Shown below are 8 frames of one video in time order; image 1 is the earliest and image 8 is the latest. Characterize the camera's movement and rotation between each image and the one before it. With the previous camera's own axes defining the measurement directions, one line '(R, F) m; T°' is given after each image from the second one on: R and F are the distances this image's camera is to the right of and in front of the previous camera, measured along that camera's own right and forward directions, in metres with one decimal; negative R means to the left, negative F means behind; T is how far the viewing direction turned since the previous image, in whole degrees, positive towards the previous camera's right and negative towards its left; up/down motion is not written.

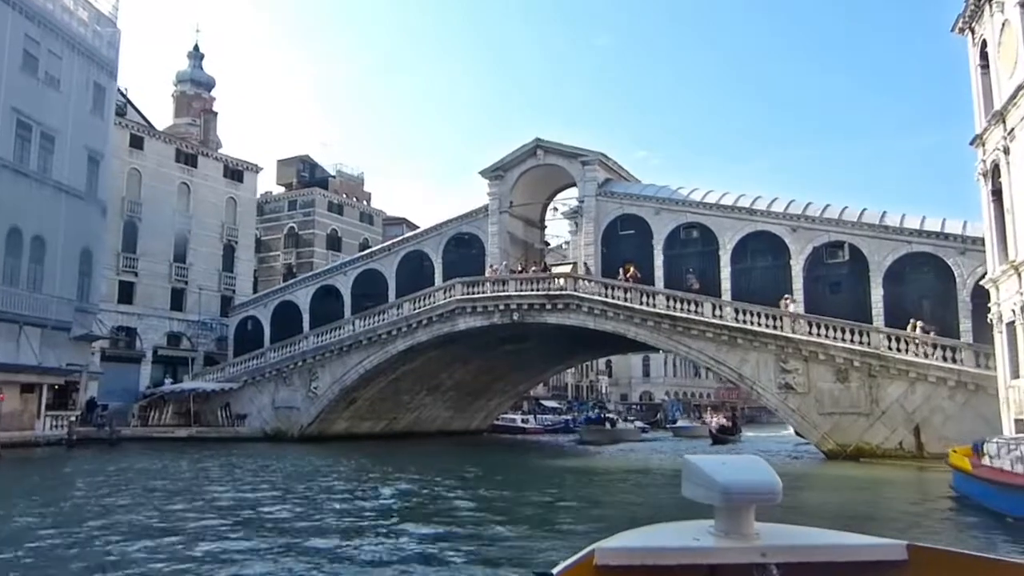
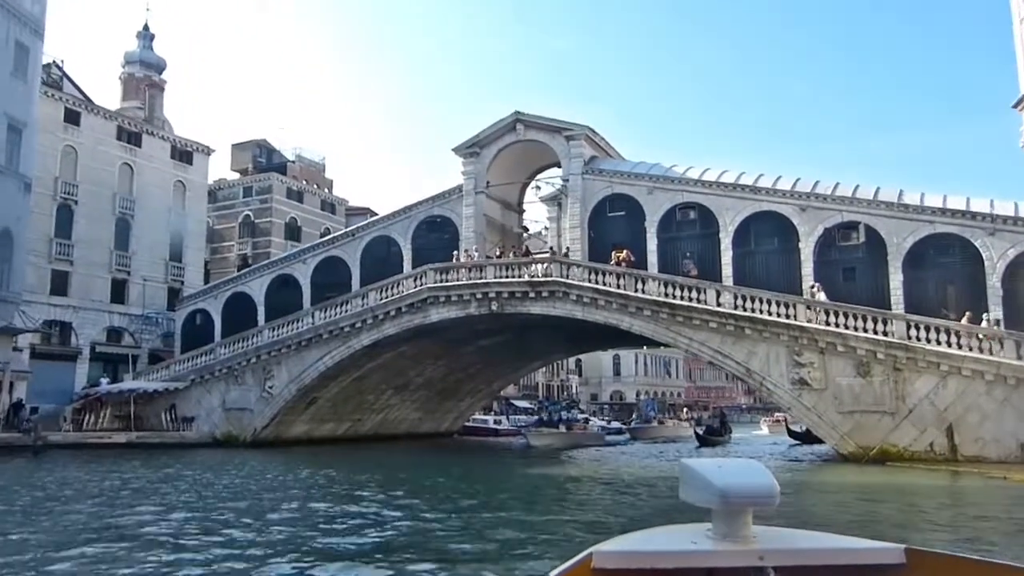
(-0.5, +3.7) m; +2°
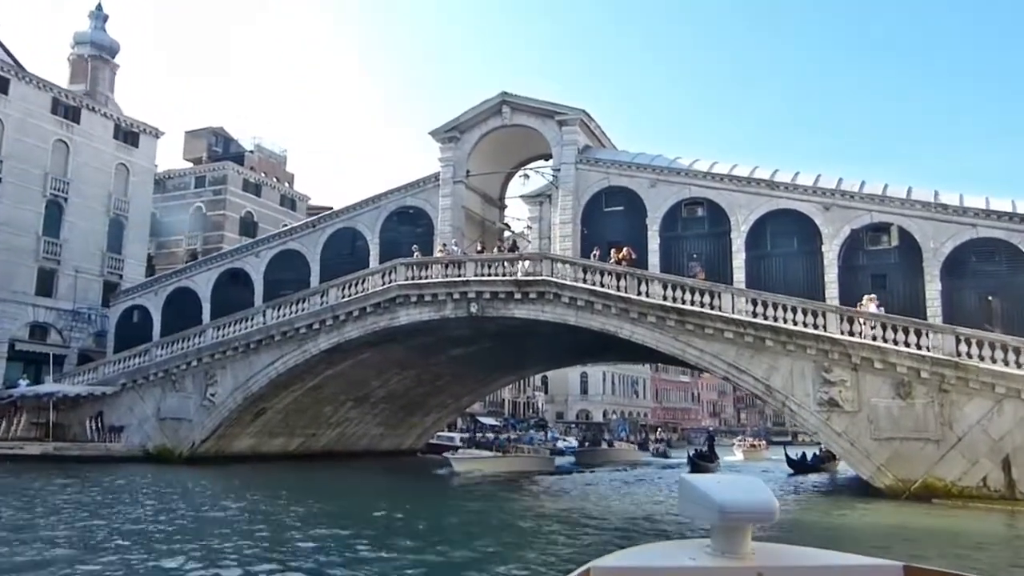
(-0.7, +4.1) m; +3°
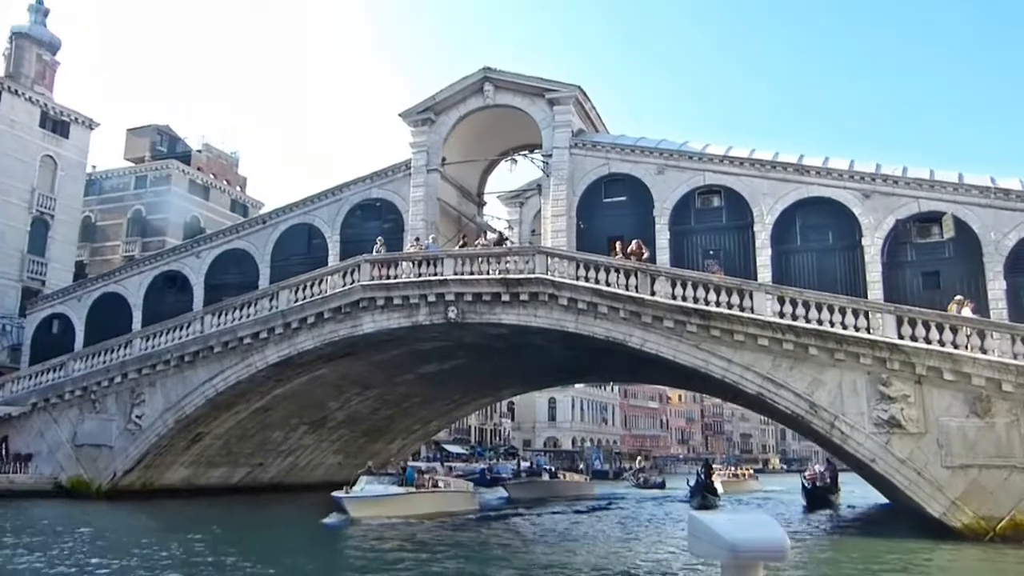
(-0.7, +4.5) m; +3°
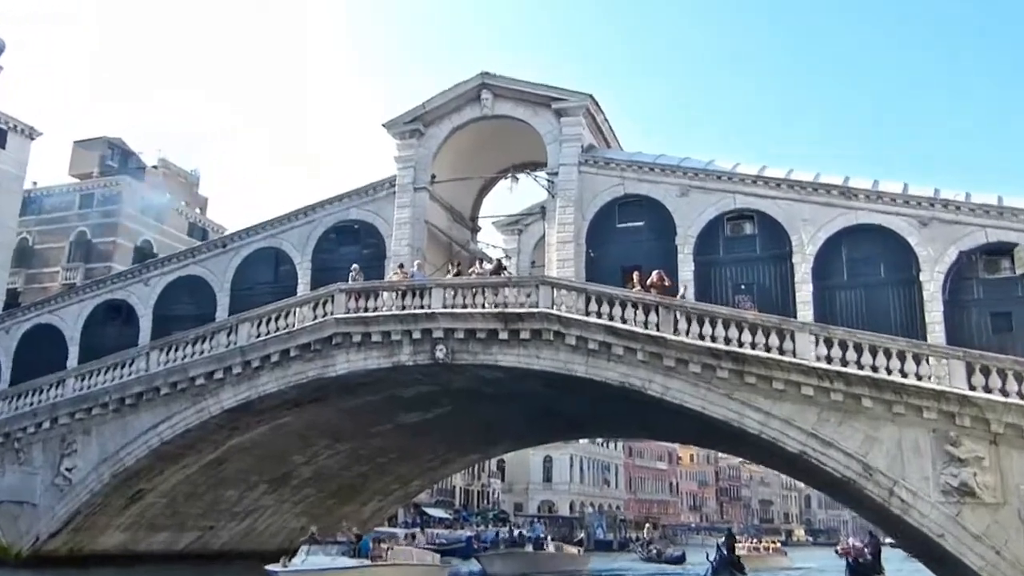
(-0.4, +3.6) m; +1°
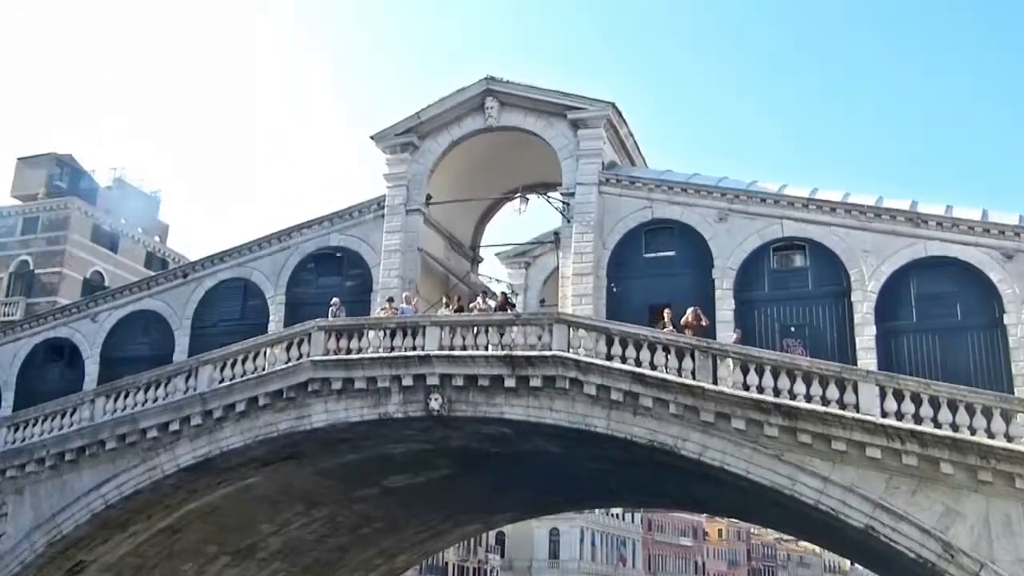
(-0.3, +3.2) m; 0°
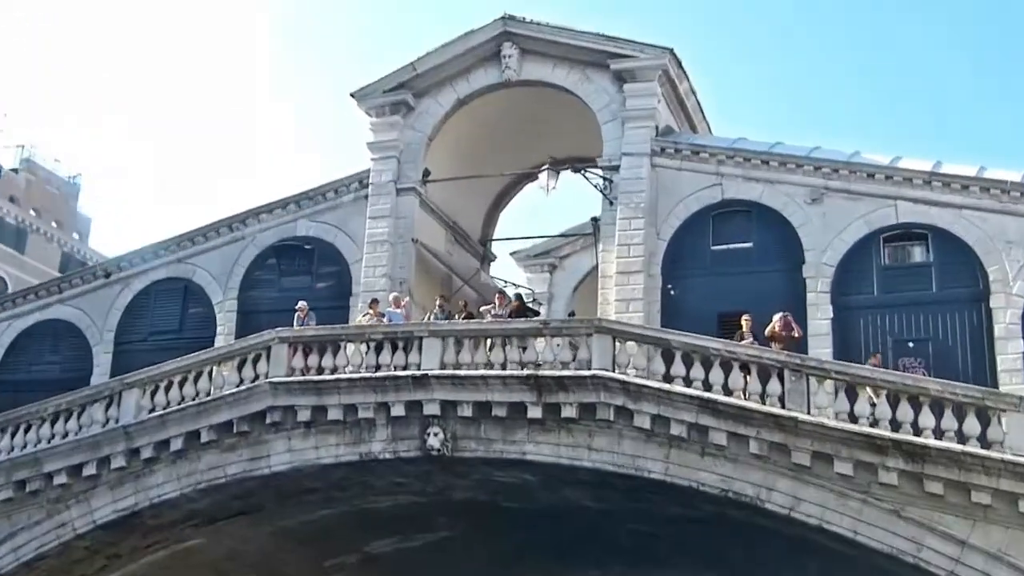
(-0.9, +4.4) m; +2°
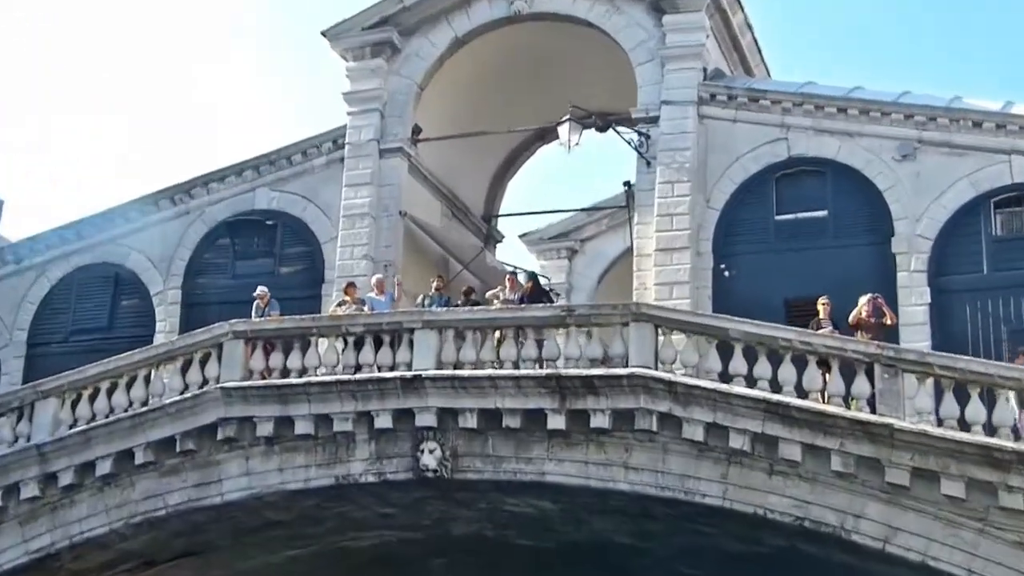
(-0.5, +2.9) m; +2°
